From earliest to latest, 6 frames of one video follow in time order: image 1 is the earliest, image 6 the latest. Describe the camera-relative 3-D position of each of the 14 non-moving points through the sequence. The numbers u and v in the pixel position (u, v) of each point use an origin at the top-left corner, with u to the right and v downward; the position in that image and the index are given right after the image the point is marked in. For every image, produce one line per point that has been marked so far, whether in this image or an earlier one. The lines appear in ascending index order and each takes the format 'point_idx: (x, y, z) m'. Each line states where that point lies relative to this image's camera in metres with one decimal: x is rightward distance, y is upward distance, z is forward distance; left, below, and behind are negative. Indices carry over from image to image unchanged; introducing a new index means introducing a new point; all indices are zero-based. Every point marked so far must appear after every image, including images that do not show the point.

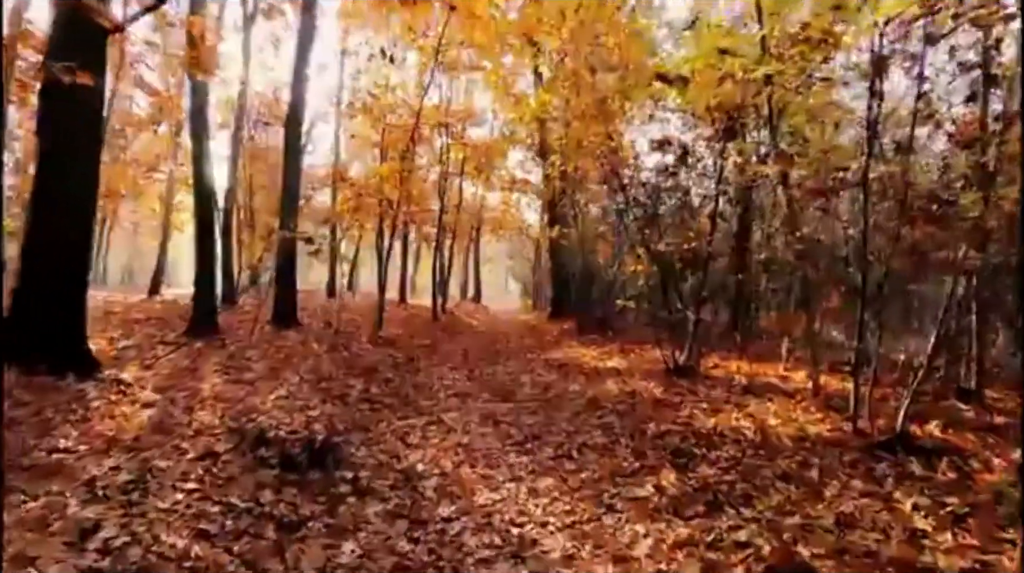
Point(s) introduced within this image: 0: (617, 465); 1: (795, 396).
0: (+1.0, -1.7, +6.7) m
1: (+3.4, -1.3, +8.6) m
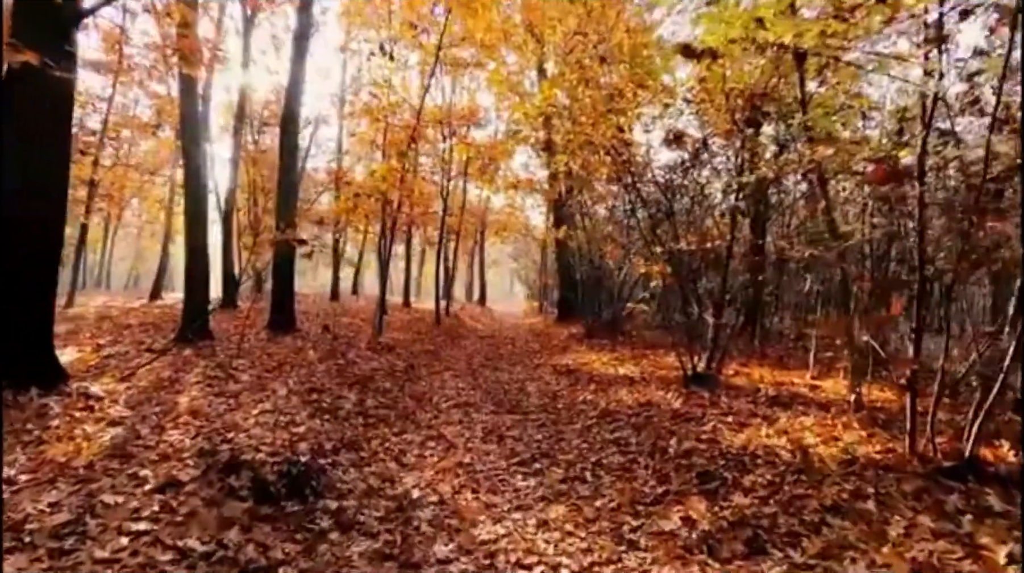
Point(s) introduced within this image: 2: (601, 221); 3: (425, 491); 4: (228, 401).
0: (+1.0, -1.7, +5.9) m
1: (+3.5, -1.3, +7.8) m
2: (+2.3, +1.7, +18.9) m
3: (-0.7, -1.7, +6.0) m
4: (-3.1, -1.2, +7.8) m
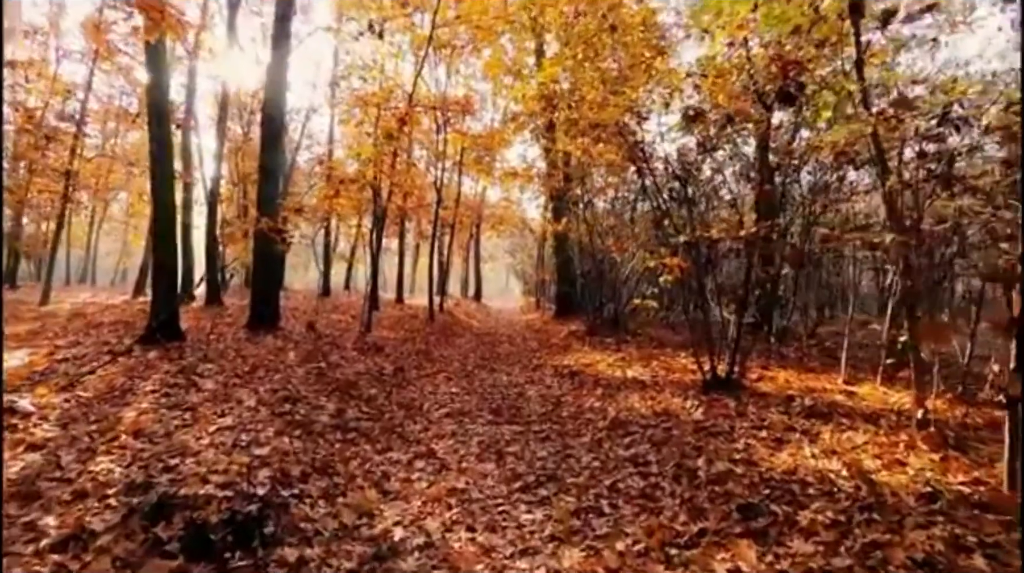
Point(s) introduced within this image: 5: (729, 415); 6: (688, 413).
0: (+1.1, -1.7, +4.9) m
1: (+3.5, -1.3, +6.8) m
2: (+2.2, +1.8, +17.8) m
3: (-0.7, -1.7, +5.0) m
4: (-3.1, -1.2, +6.7) m
5: (+2.3, -1.4, +7.7) m
6: (+2.0, -1.4, +8.2) m
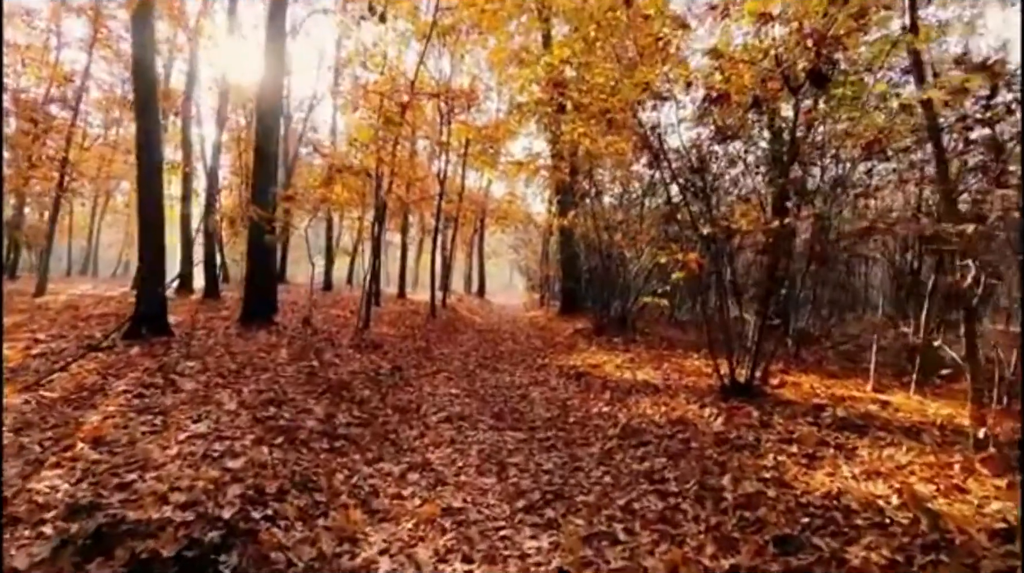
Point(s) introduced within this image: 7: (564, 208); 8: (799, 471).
0: (+1.1, -1.7, +4.2) m
1: (+3.5, -1.3, +6.1) m
2: (+2.4, +1.9, +17.1) m
3: (-0.7, -1.7, +4.3) m
4: (-3.1, -1.1, +6.1) m
5: (+2.4, -1.4, +7.1) m
6: (+2.1, -1.4, +7.5) m
7: (+1.5, +2.2, +19.9) m
8: (+2.3, -1.5, +5.7) m
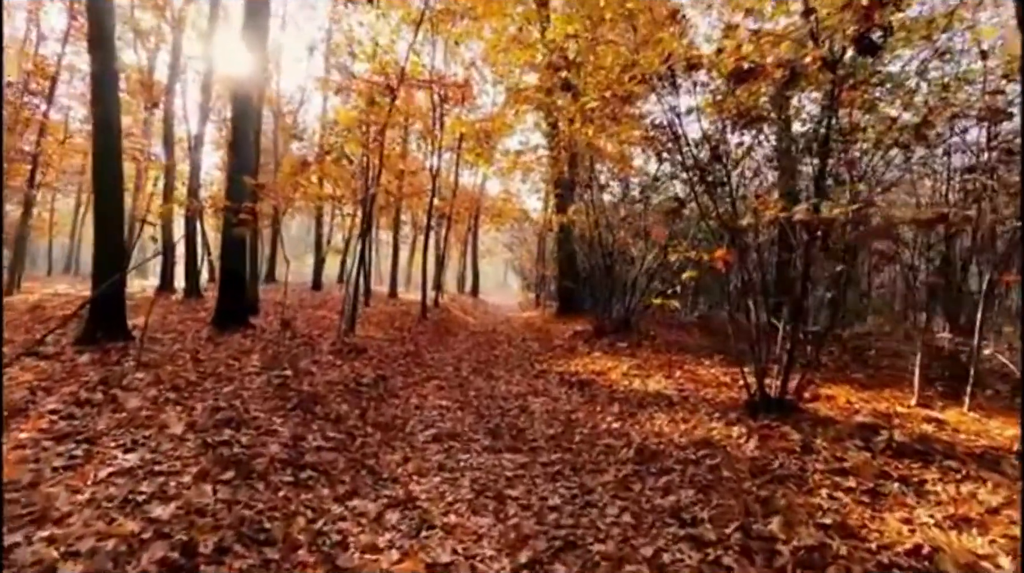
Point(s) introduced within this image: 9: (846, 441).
0: (+1.1, -1.7, +3.2) m
1: (+3.5, -1.3, +5.1) m
2: (+2.3, +1.9, +16.1) m
3: (-0.7, -1.7, +3.3) m
4: (-3.1, -1.1, +5.0) m
5: (+2.4, -1.4, +6.0) m
6: (+2.0, -1.4, +6.5) m
7: (+1.3, +2.2, +18.9) m
8: (+2.3, -1.5, +4.6) m
9: (+2.8, -1.3, +6.1) m
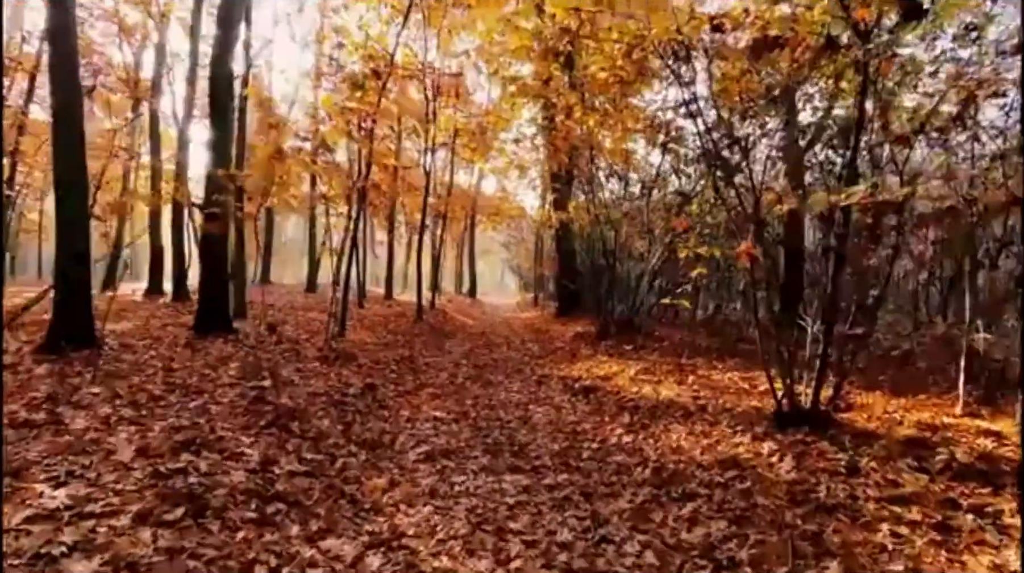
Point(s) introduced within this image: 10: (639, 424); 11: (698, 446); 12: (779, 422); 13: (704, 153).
0: (+1.1, -1.7, +2.4) m
1: (+3.5, -1.3, +4.3) m
2: (+2.2, +1.9, +15.3) m
3: (-0.7, -1.7, +2.5) m
4: (-3.0, -1.2, +4.2) m
5: (+2.4, -1.4, +5.2) m
6: (+2.0, -1.4, +5.7) m
7: (+1.3, +2.2, +18.1) m
8: (+2.3, -1.4, +3.8) m
9: (+2.9, -1.3, +5.3) m
10: (+1.4, -1.5, +7.7) m
11: (+1.7, -1.5, +6.5) m
12: (+2.5, -1.3, +6.6) m
13: (+2.2, +1.5, +8.3) m
